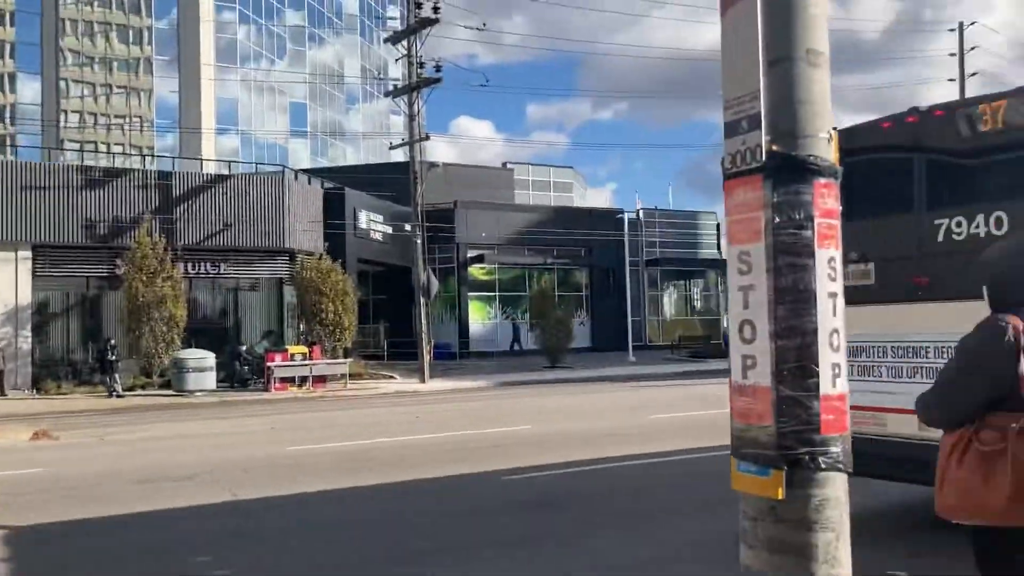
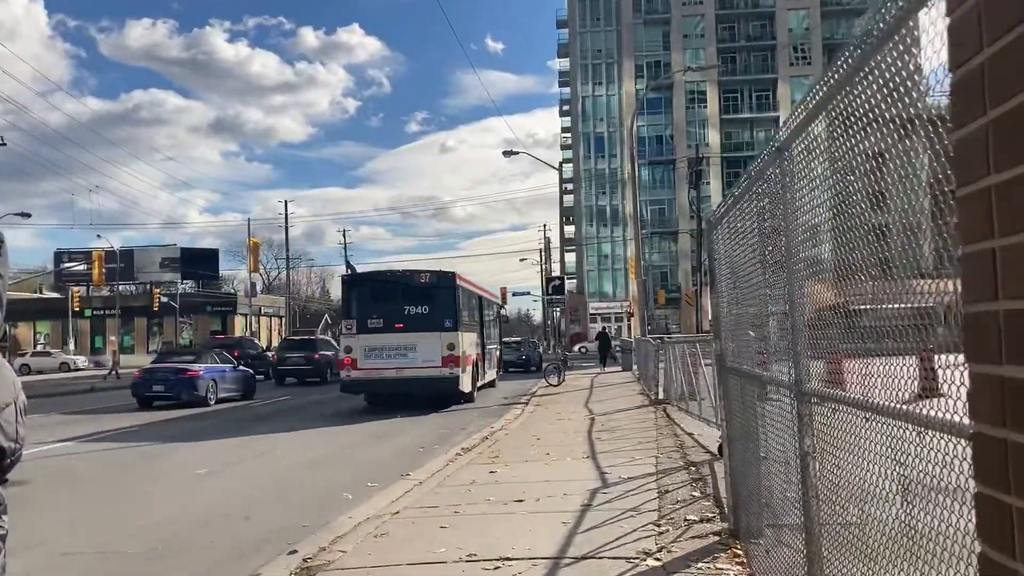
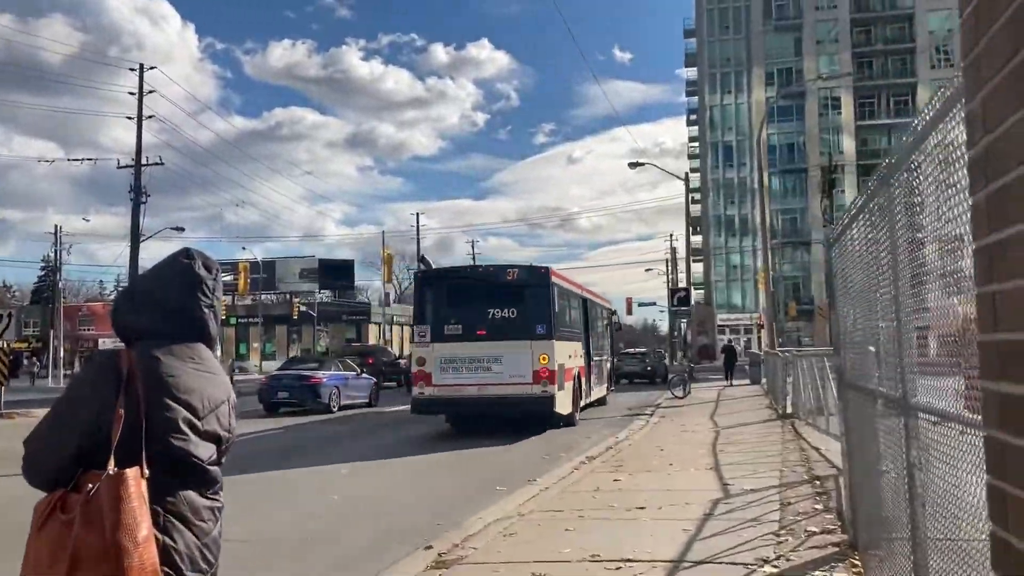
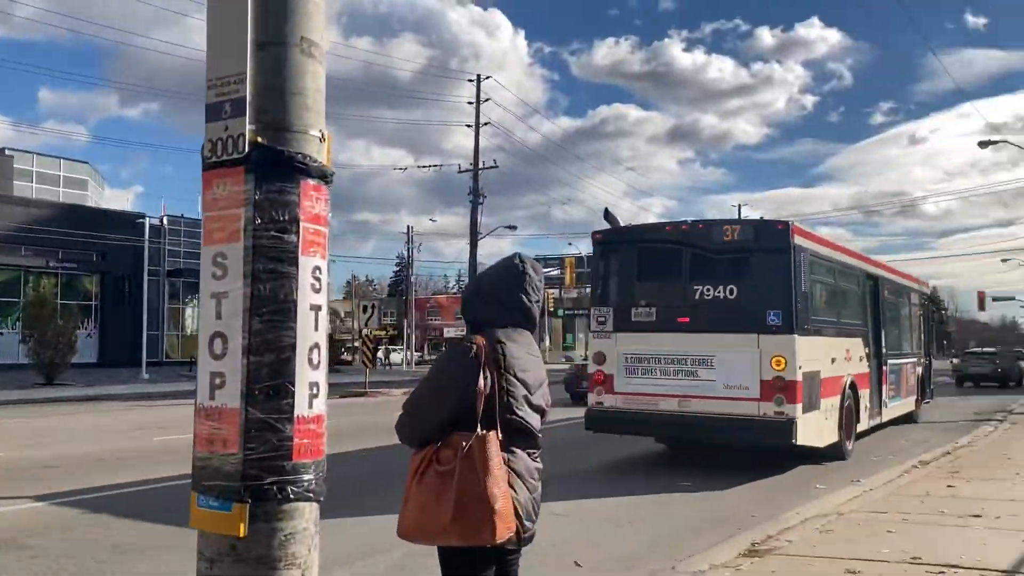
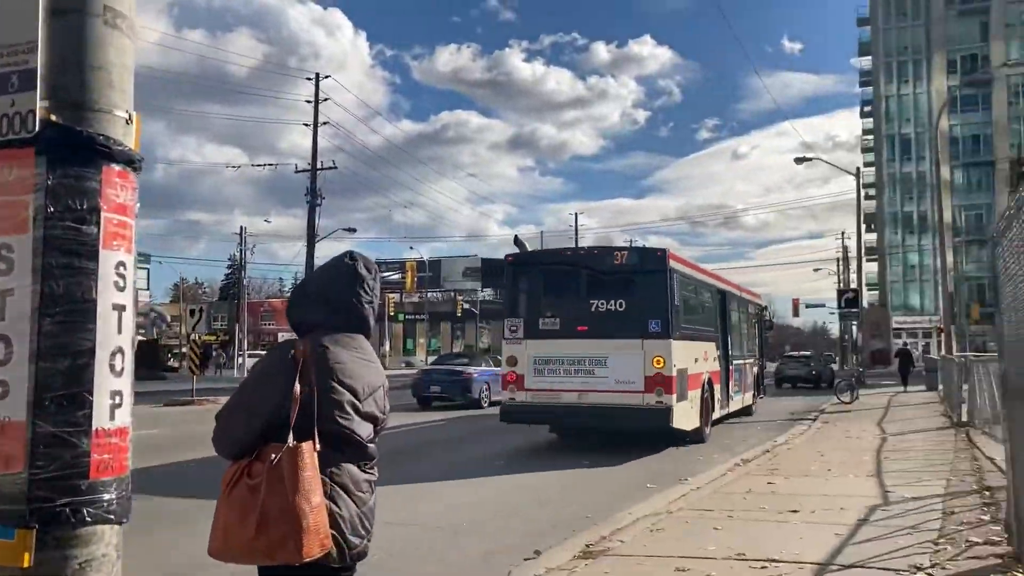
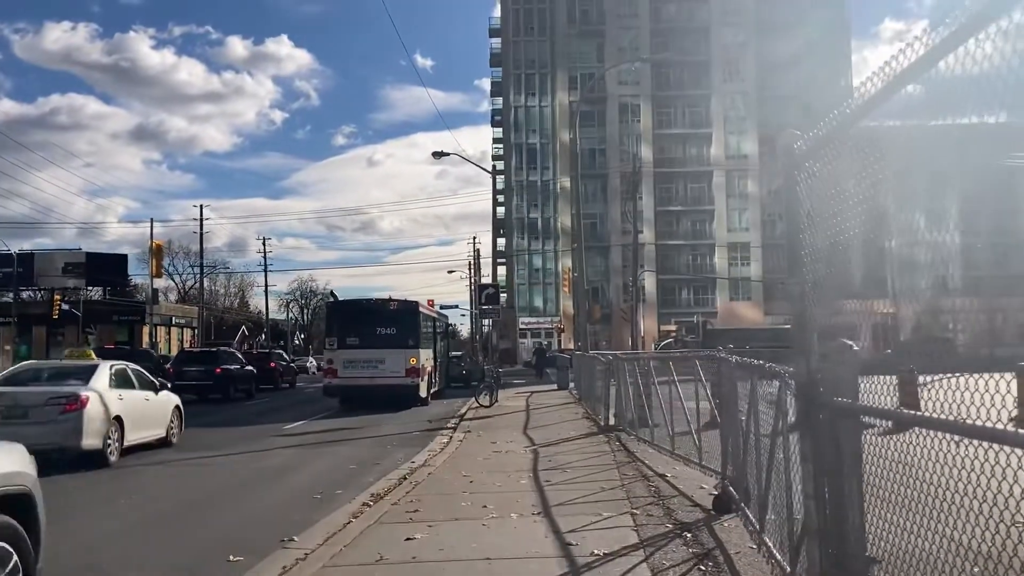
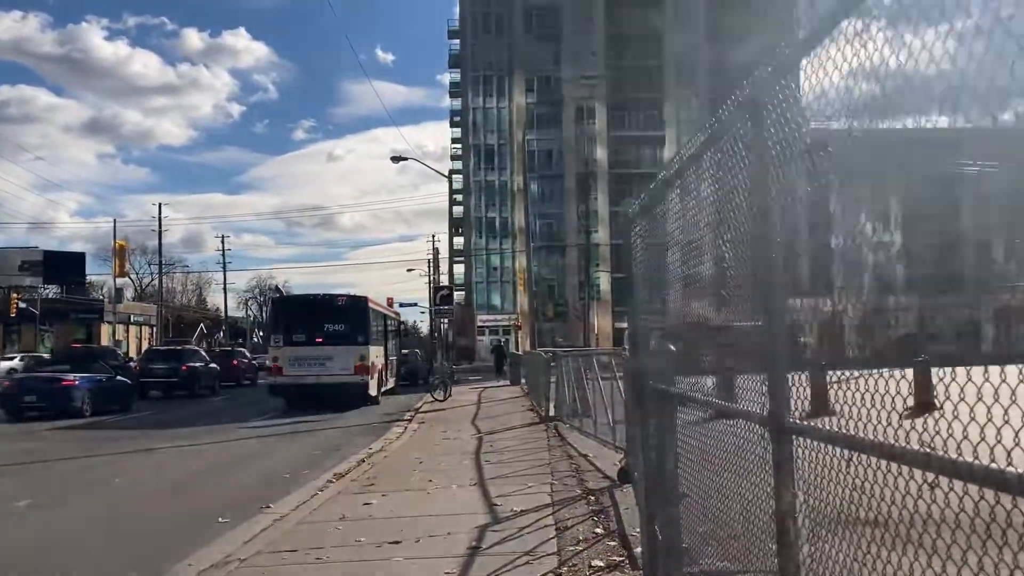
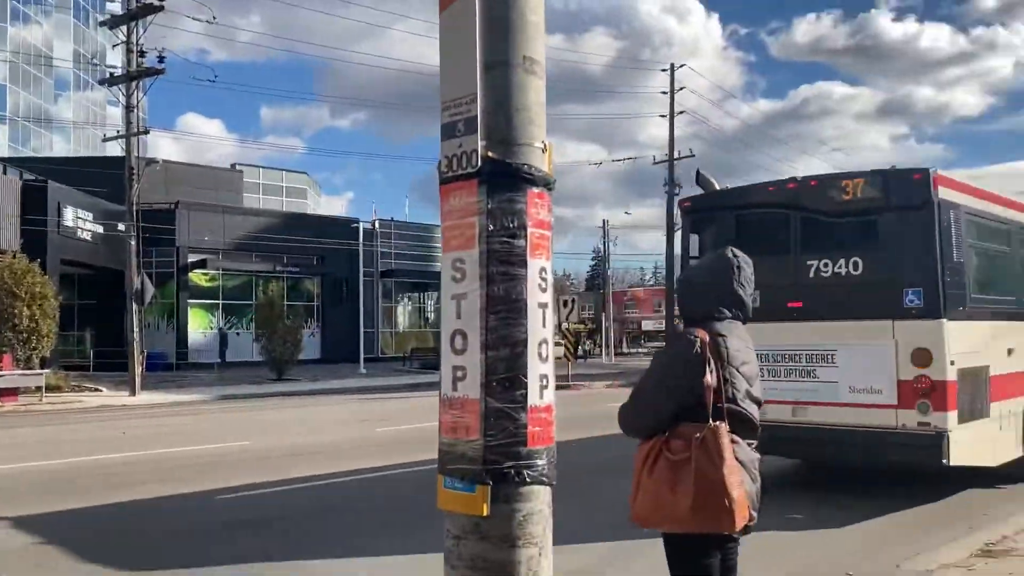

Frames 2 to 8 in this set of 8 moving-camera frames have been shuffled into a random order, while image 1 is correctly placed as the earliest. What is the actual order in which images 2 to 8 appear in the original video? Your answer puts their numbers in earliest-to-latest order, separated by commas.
8, 4, 5, 3, 2, 7, 6
